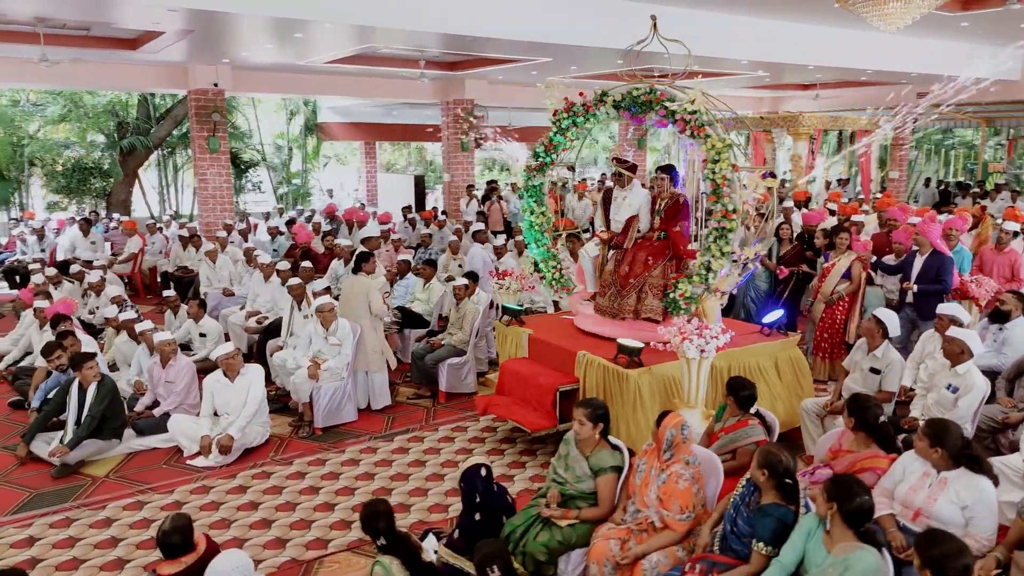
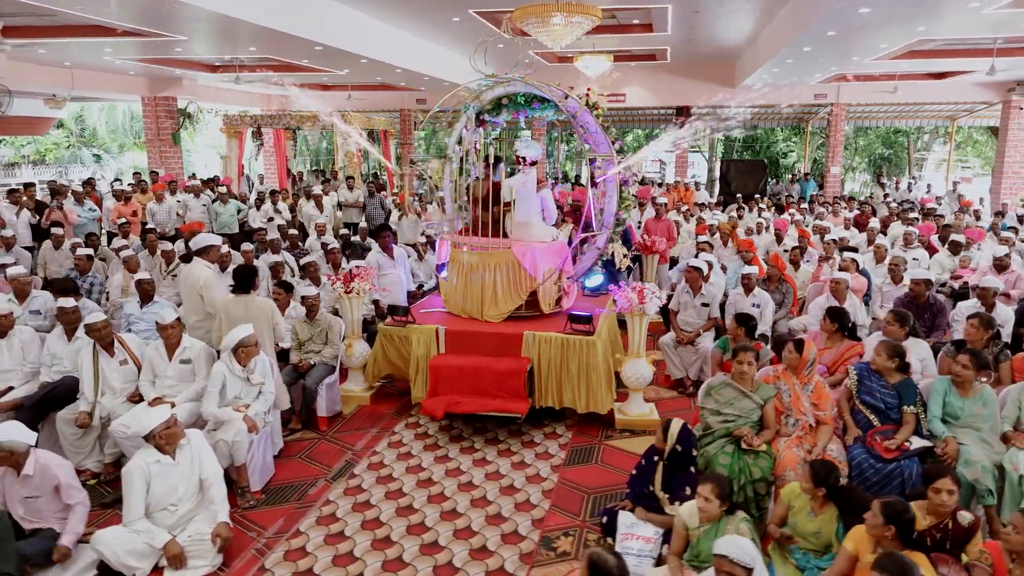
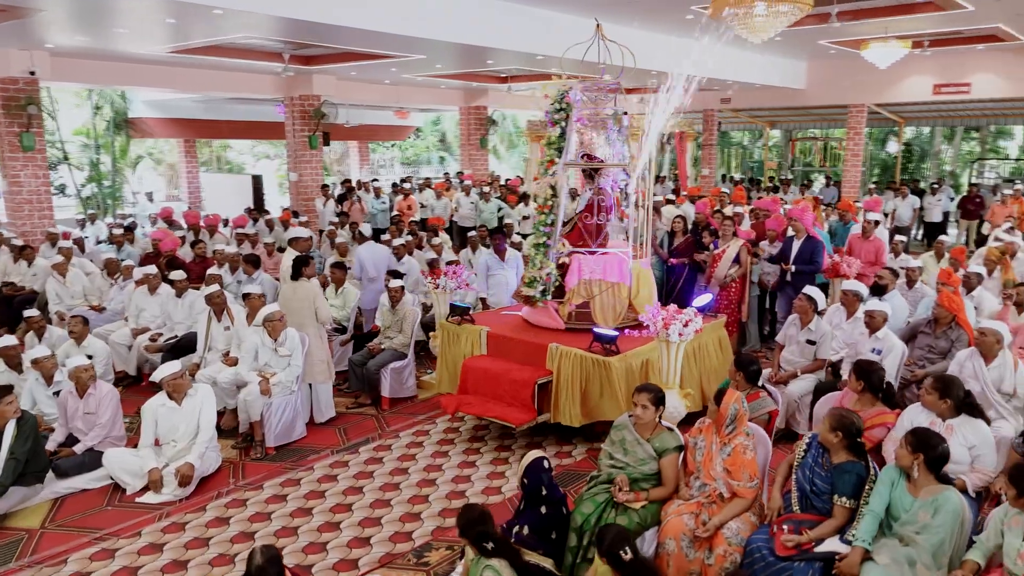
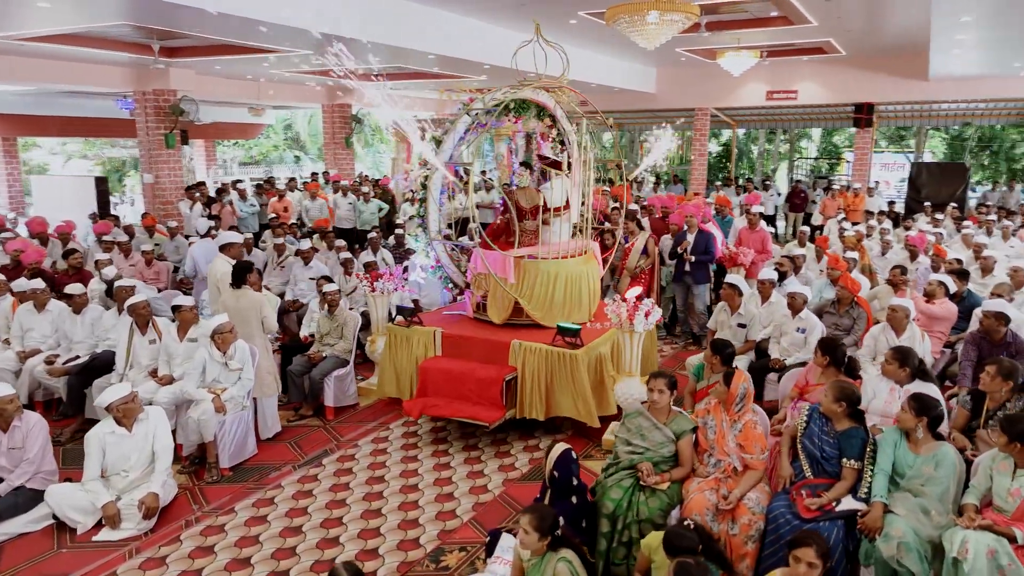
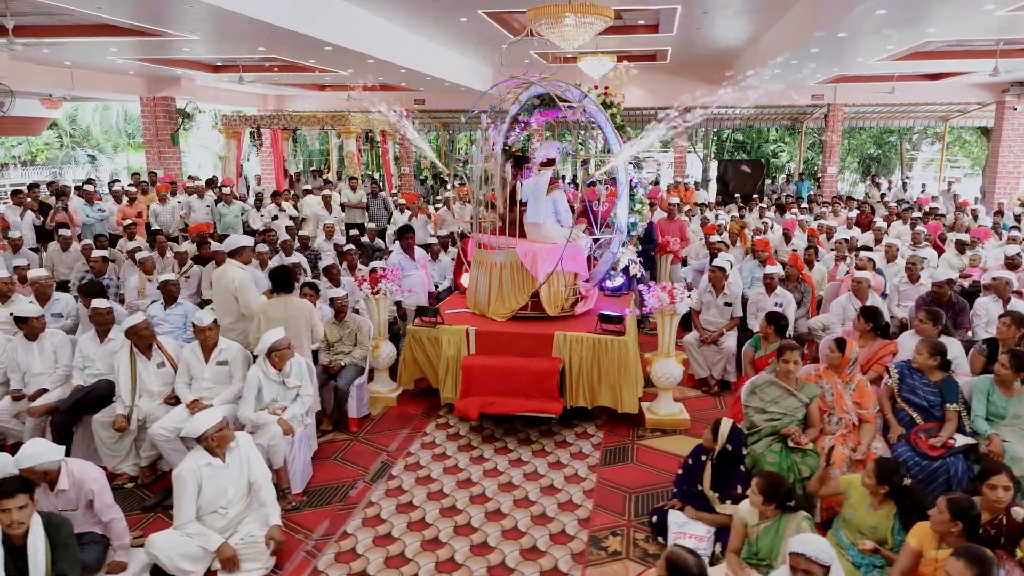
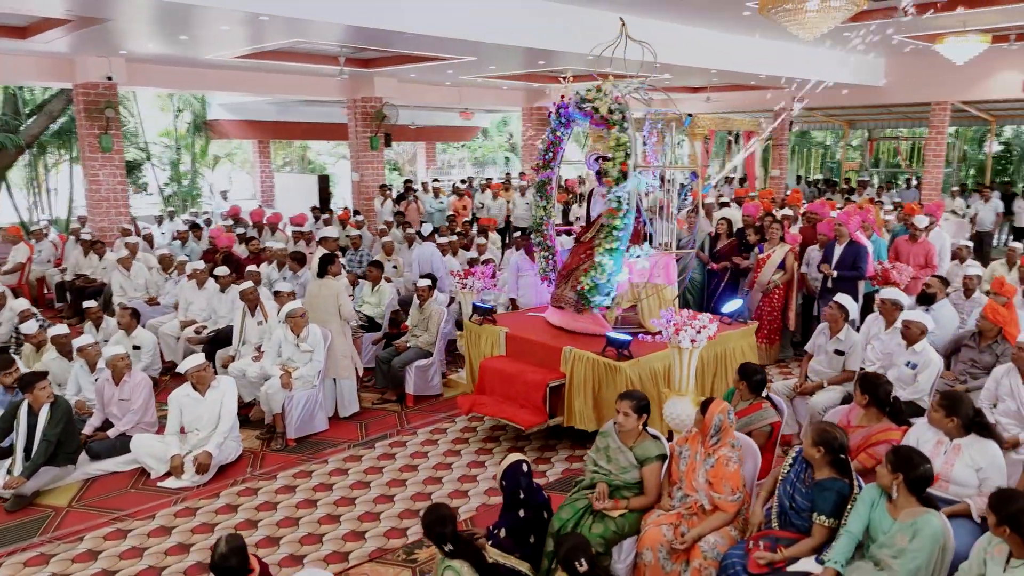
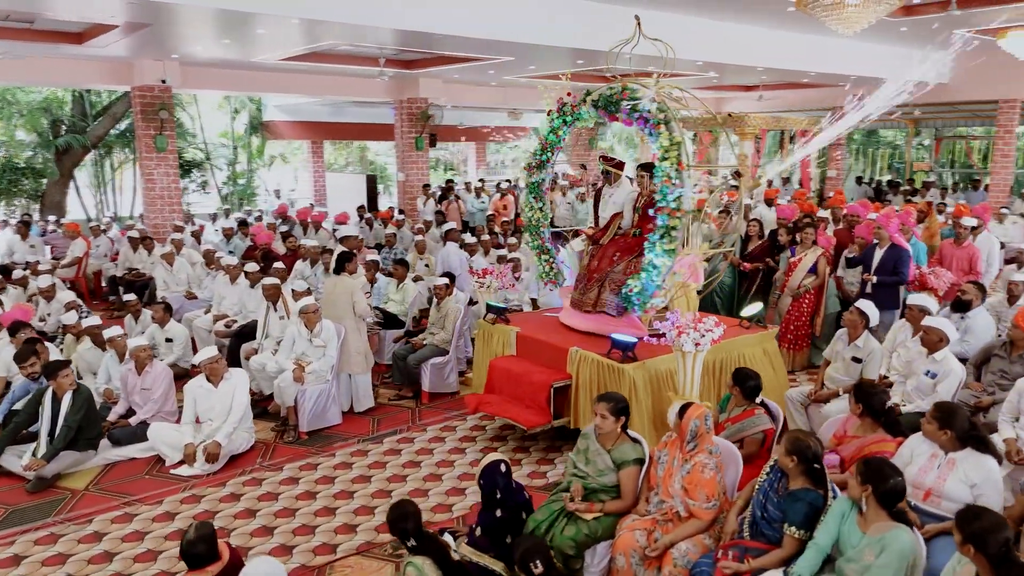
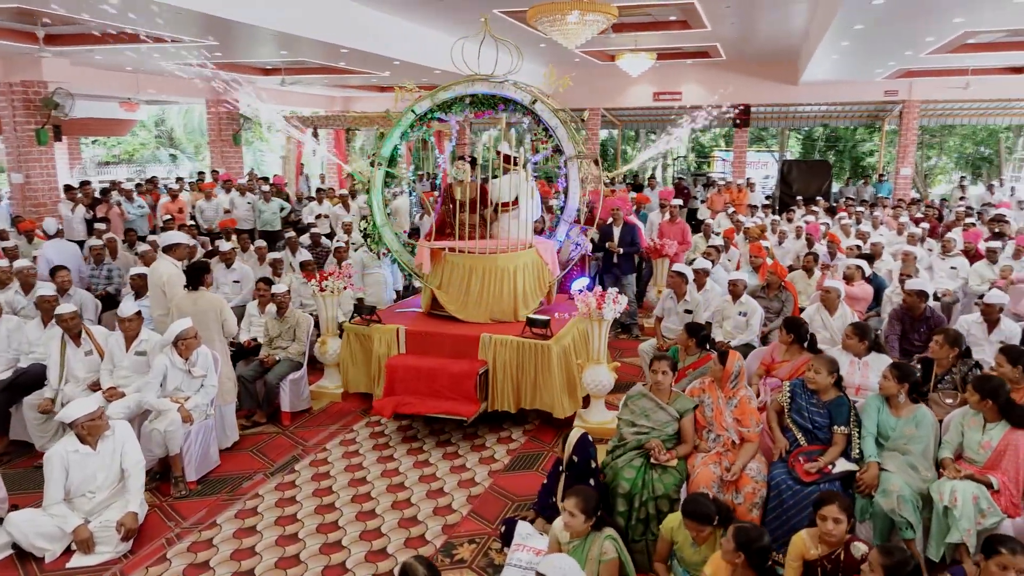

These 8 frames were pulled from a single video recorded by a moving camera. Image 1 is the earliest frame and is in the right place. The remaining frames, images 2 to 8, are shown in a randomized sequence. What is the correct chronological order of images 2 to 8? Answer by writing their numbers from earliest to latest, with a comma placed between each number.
7, 6, 3, 4, 8, 2, 5
